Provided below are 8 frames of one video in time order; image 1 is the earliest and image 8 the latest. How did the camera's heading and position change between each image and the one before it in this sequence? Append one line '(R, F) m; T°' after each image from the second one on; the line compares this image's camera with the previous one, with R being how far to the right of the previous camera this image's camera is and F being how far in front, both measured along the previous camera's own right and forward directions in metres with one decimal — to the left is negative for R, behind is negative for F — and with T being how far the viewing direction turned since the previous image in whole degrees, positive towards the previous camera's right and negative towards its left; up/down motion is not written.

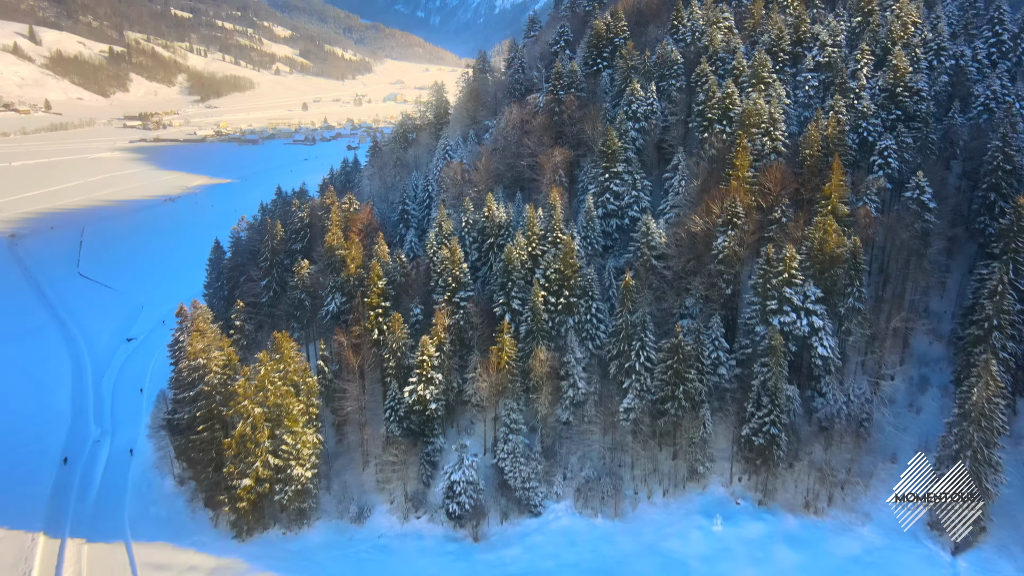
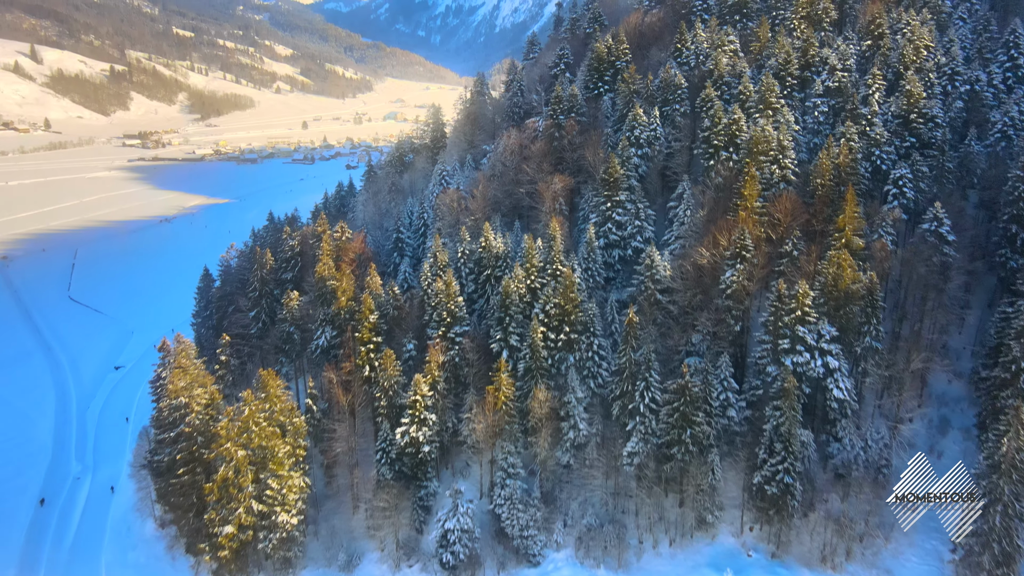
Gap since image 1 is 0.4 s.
(+0.1, +1.7) m; 0°
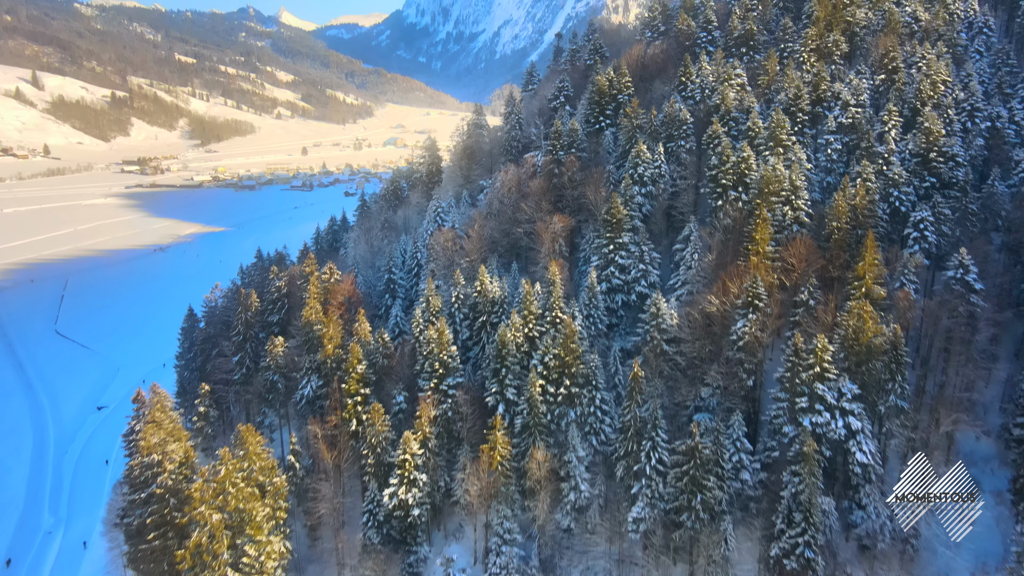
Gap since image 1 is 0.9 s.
(+0.2, +2.2) m; 0°
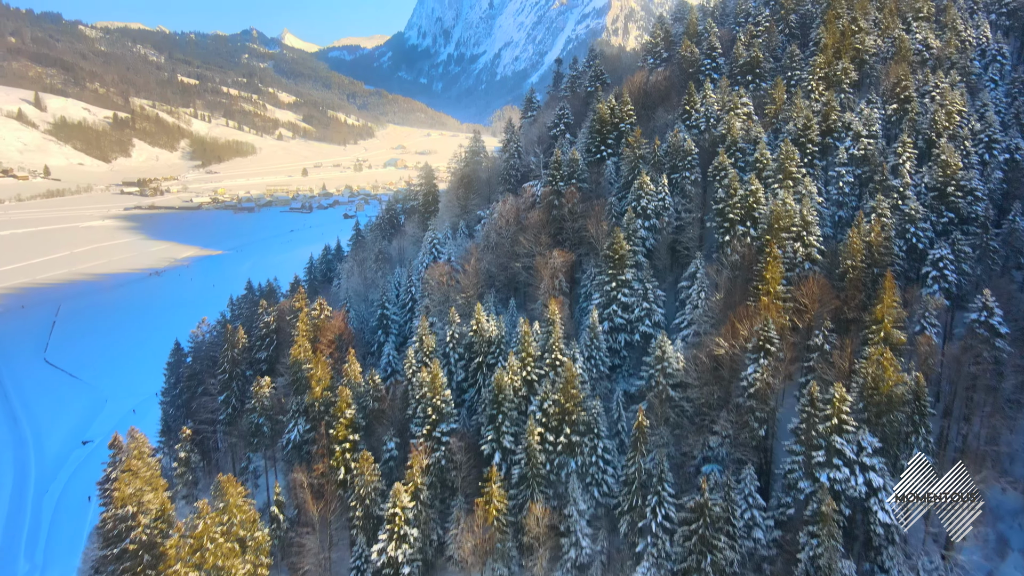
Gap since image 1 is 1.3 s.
(+0.2, +1.7) m; 0°
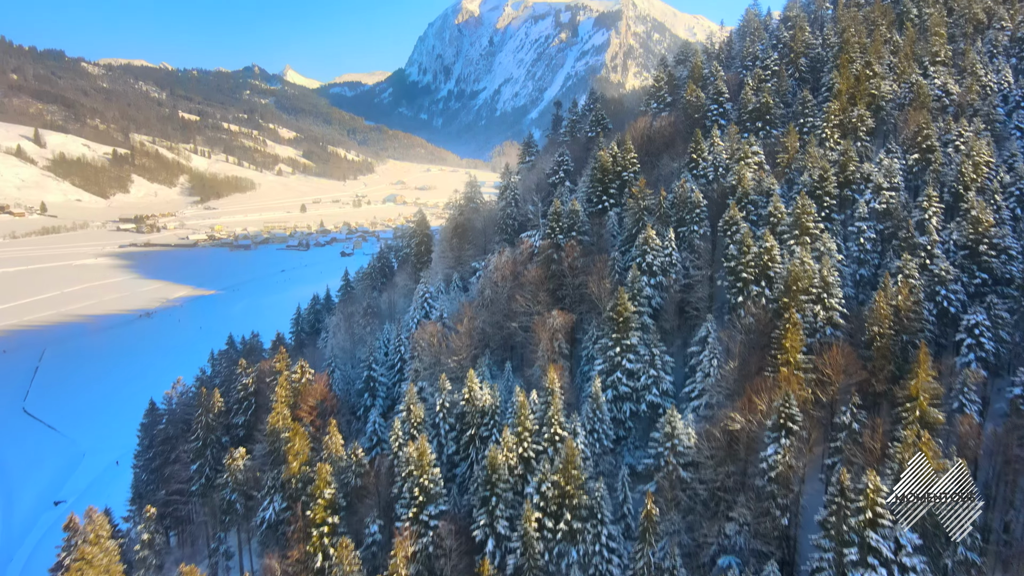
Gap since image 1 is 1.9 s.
(+0.2, +2.7) m; 0°
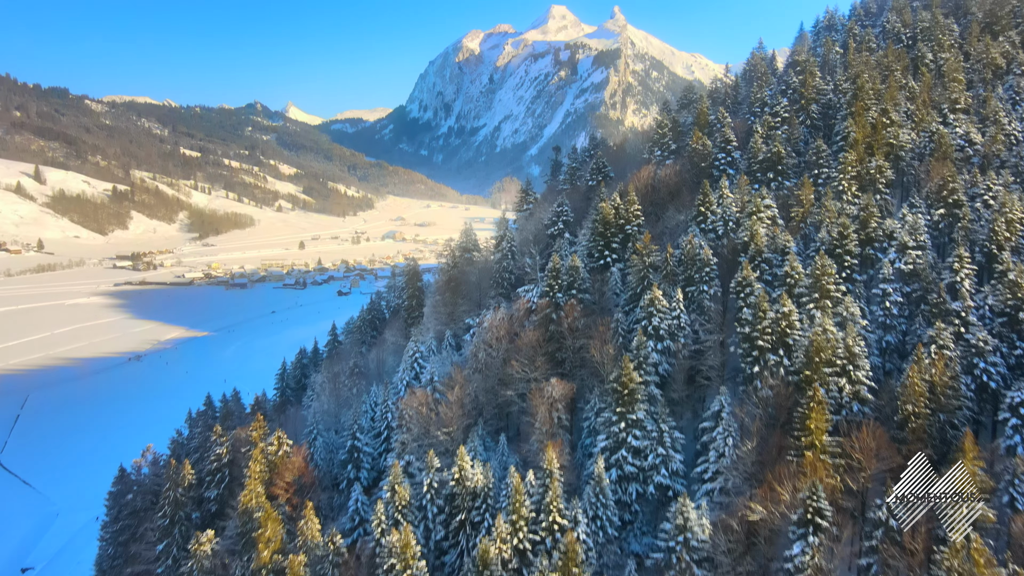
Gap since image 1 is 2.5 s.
(+0.2, +2.7) m; 0°
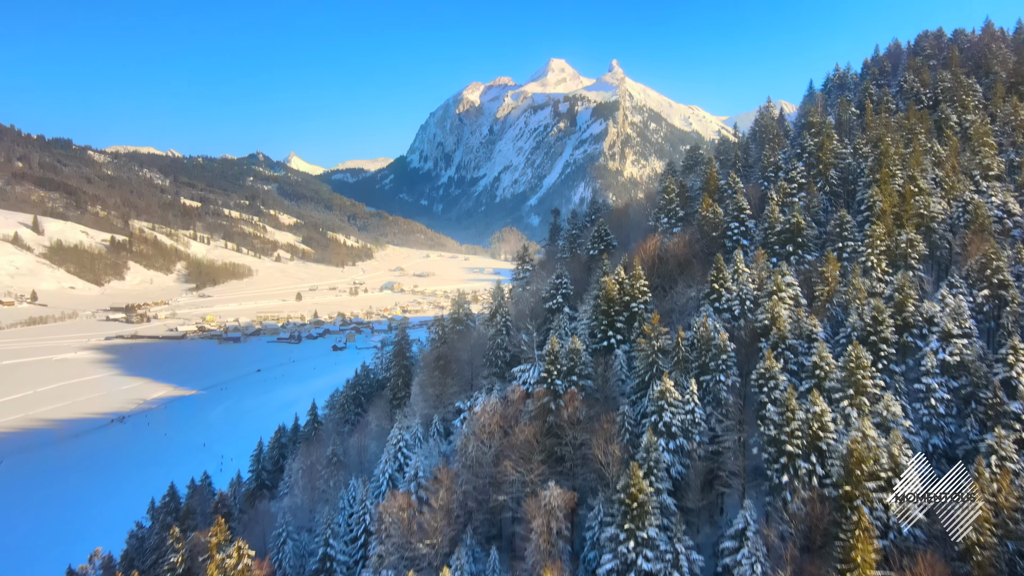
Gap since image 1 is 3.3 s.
(+0.3, +3.6) m; 0°
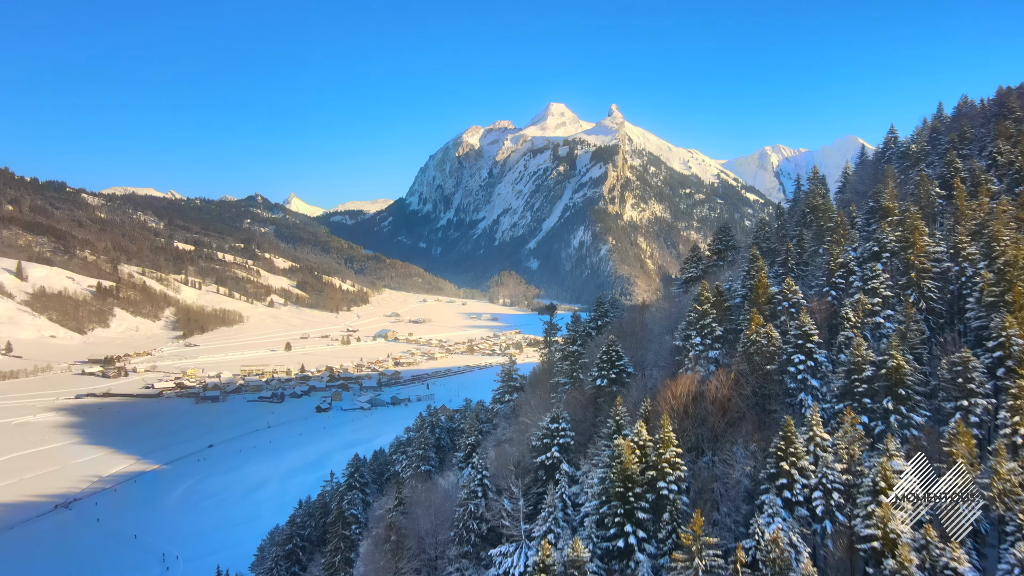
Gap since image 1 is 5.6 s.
(+0.8, +10.7) m; 0°
